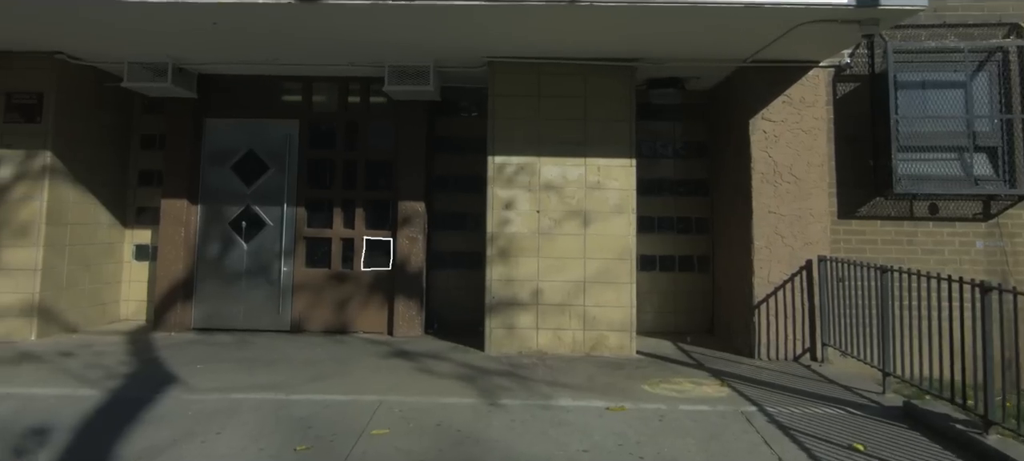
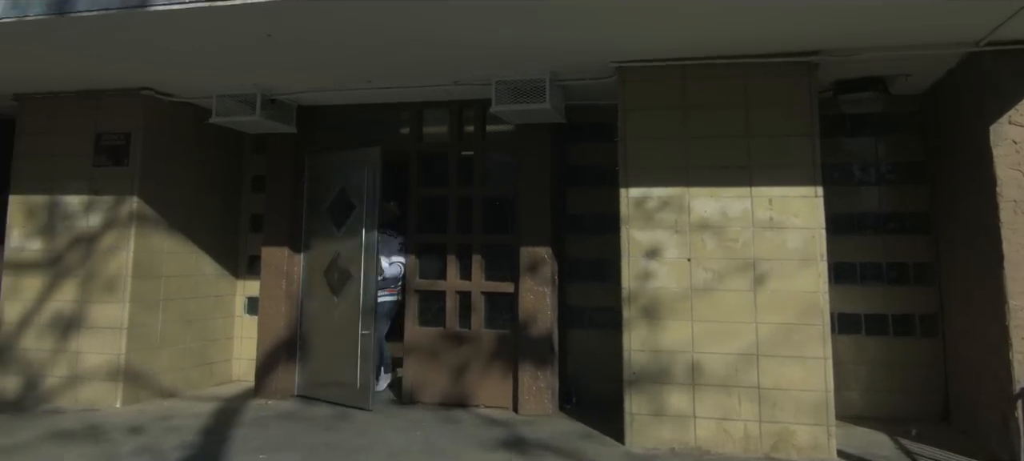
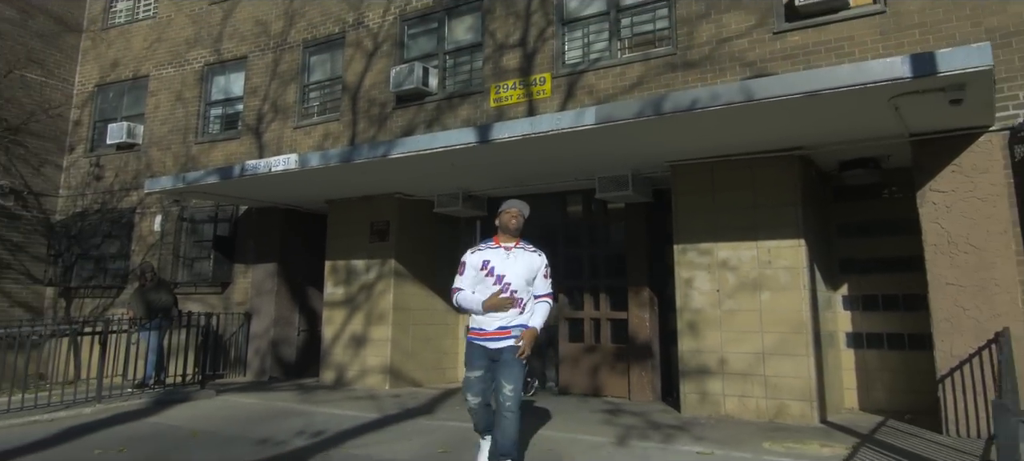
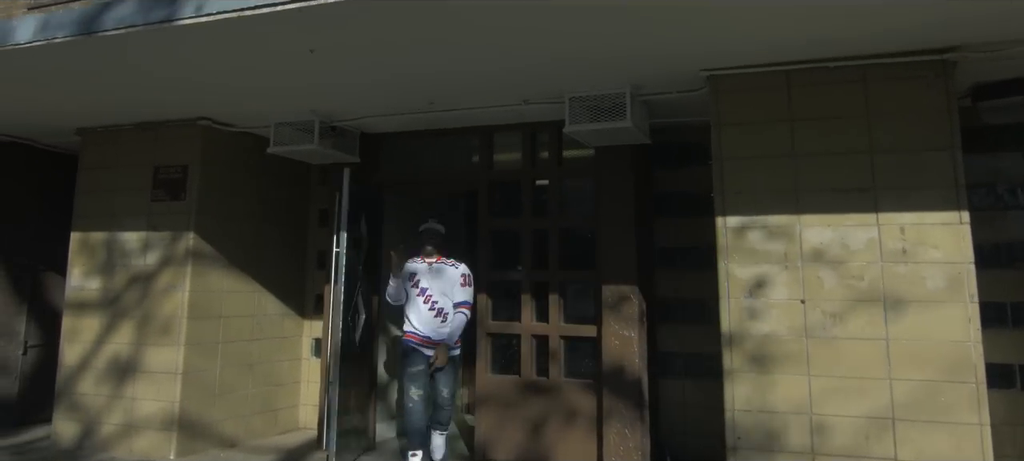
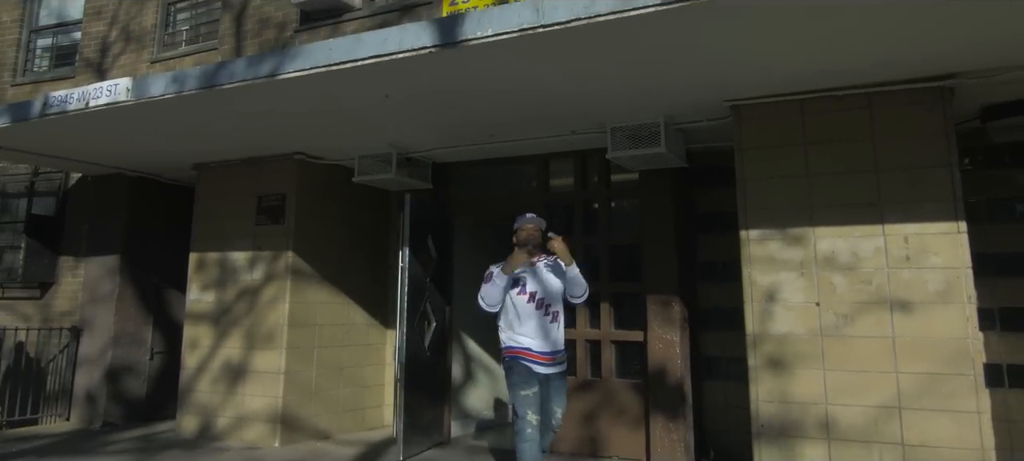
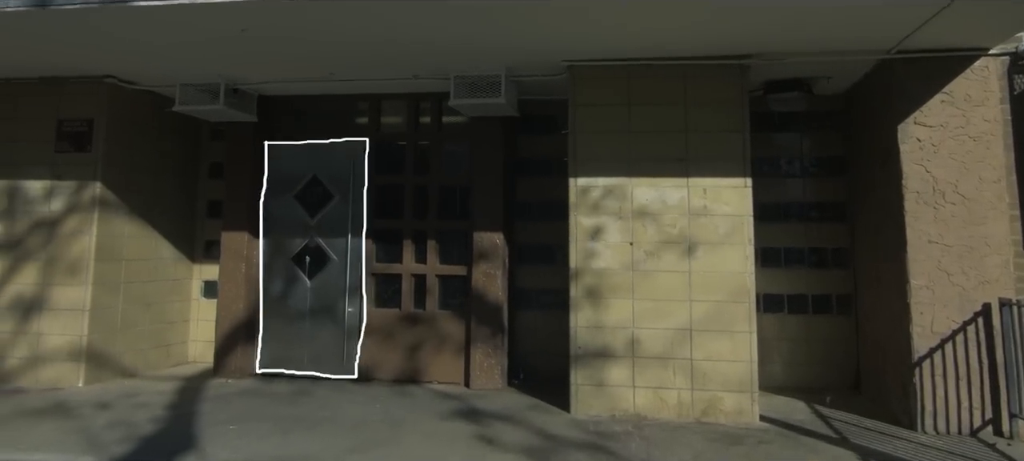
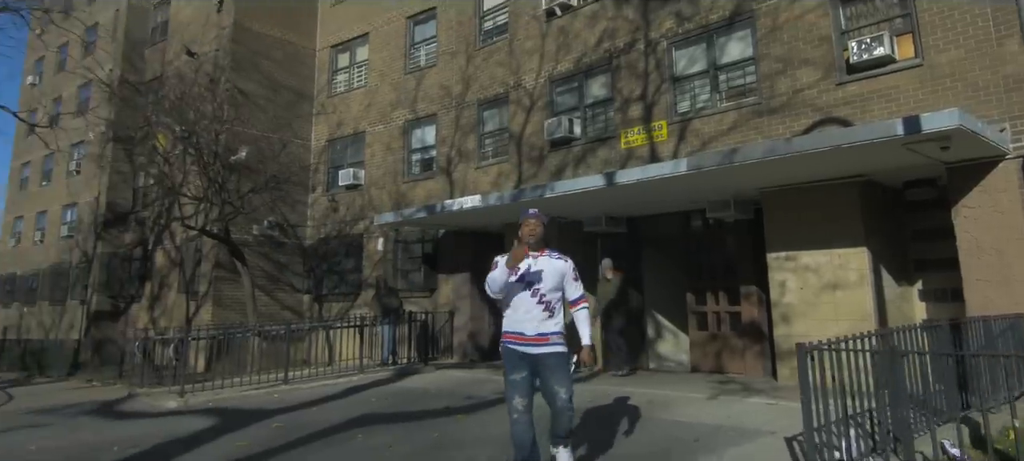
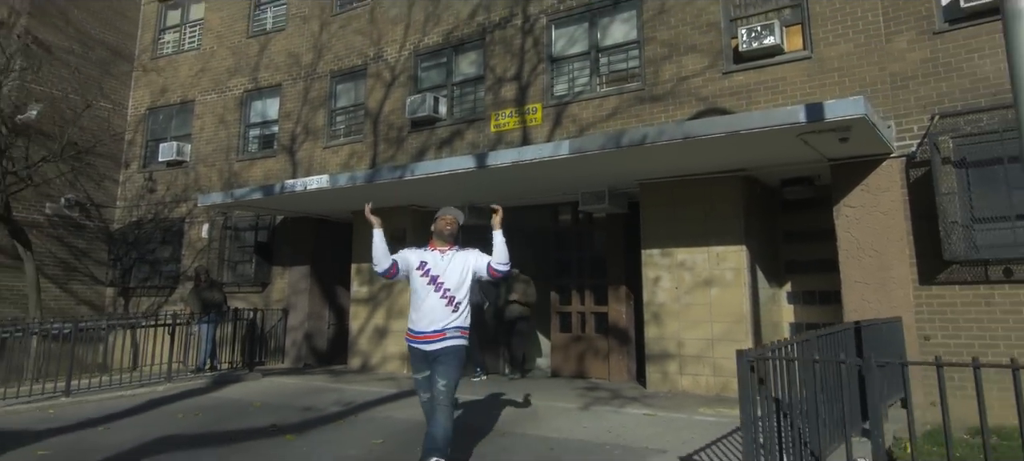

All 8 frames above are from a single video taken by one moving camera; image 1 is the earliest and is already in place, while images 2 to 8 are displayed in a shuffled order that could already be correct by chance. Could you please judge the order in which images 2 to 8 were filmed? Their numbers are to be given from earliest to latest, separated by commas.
6, 2, 4, 5, 3, 8, 7
